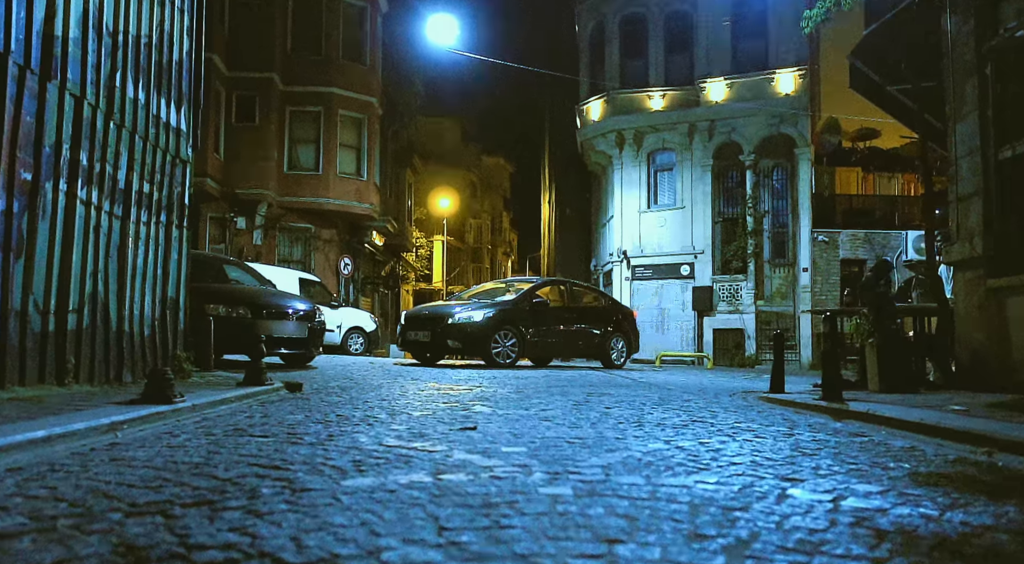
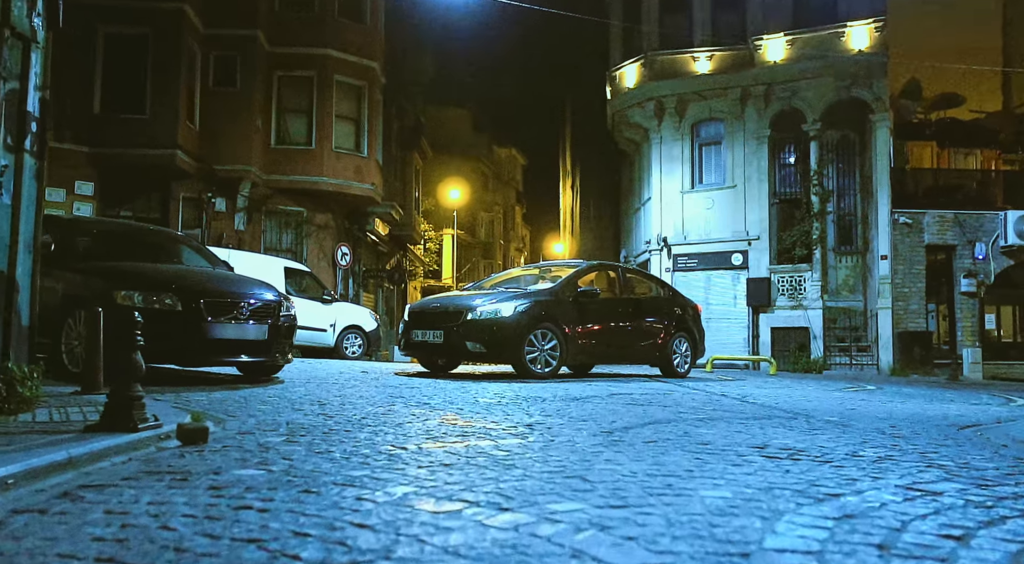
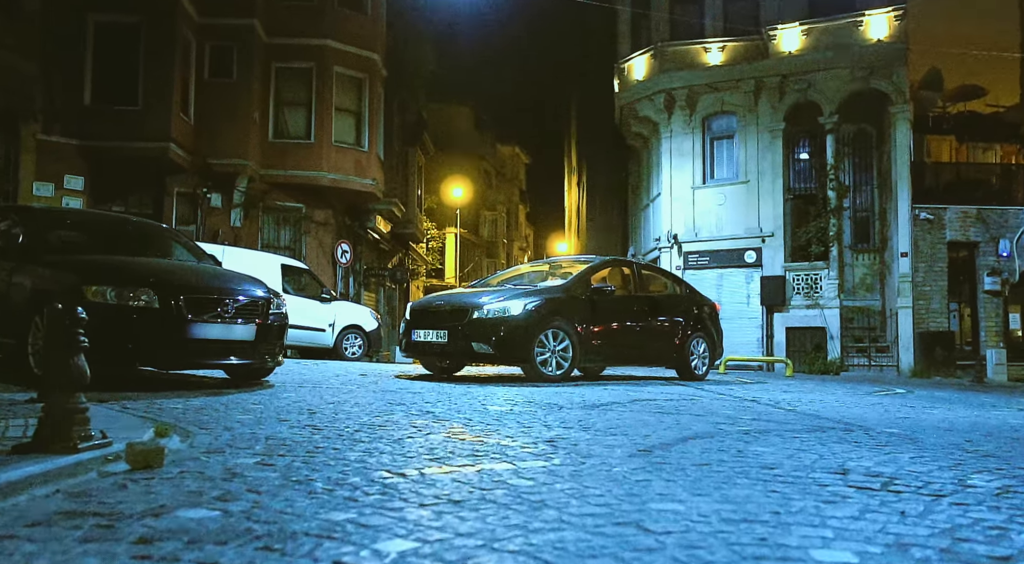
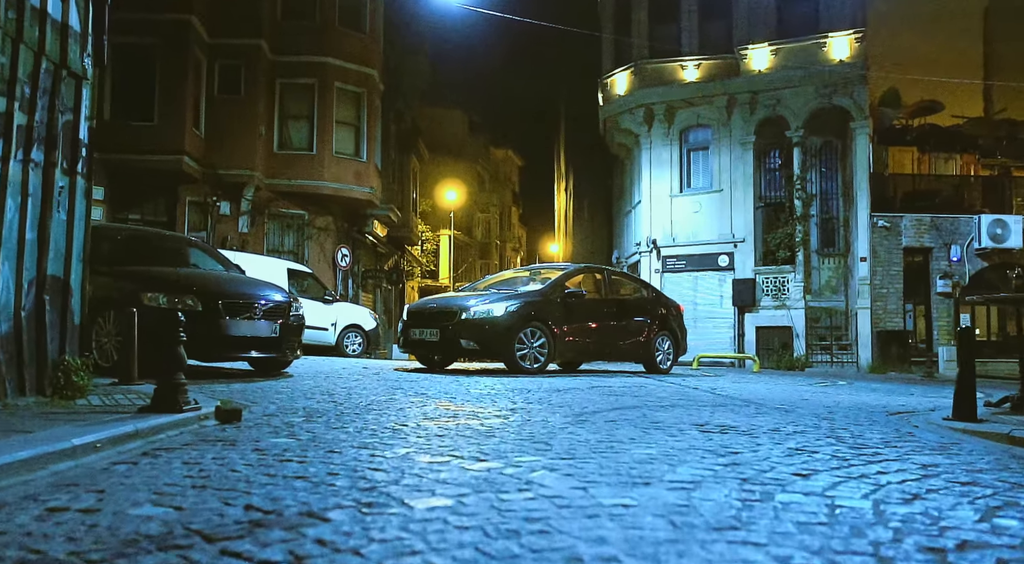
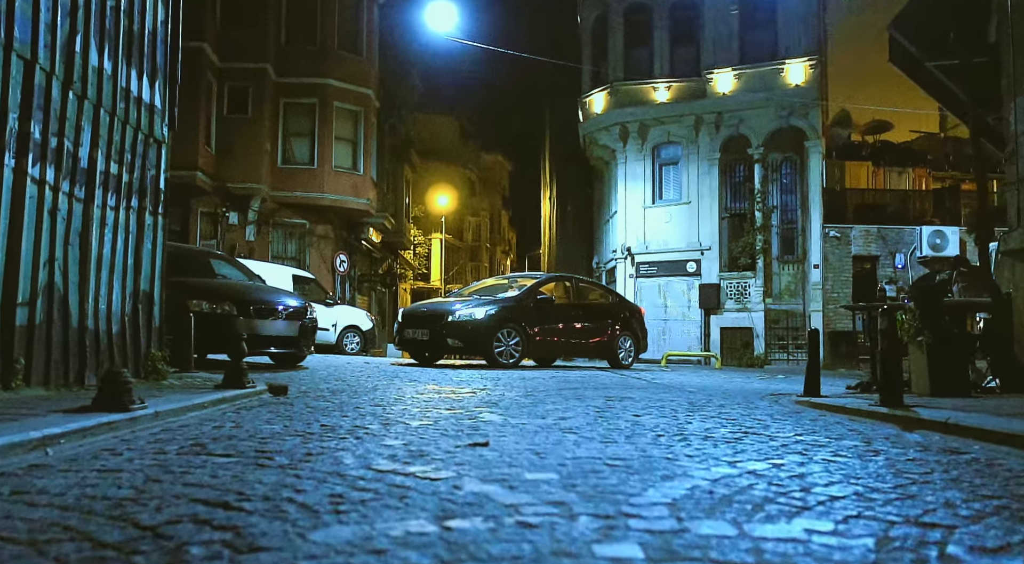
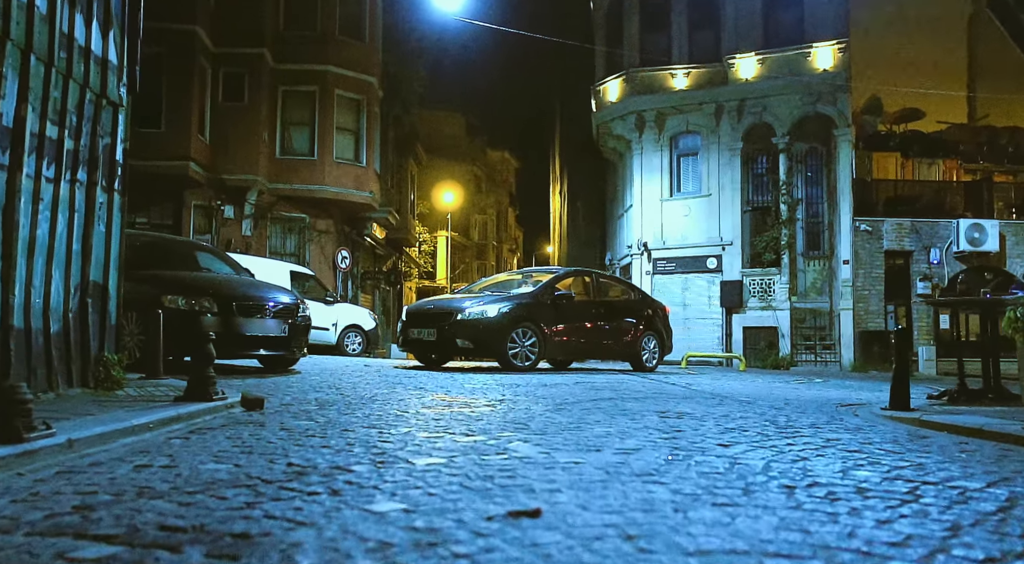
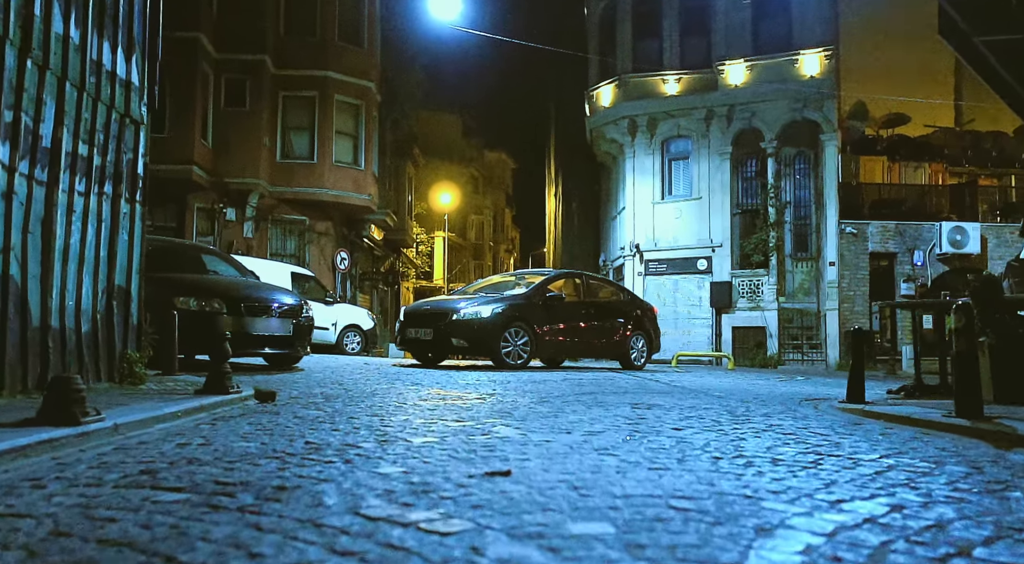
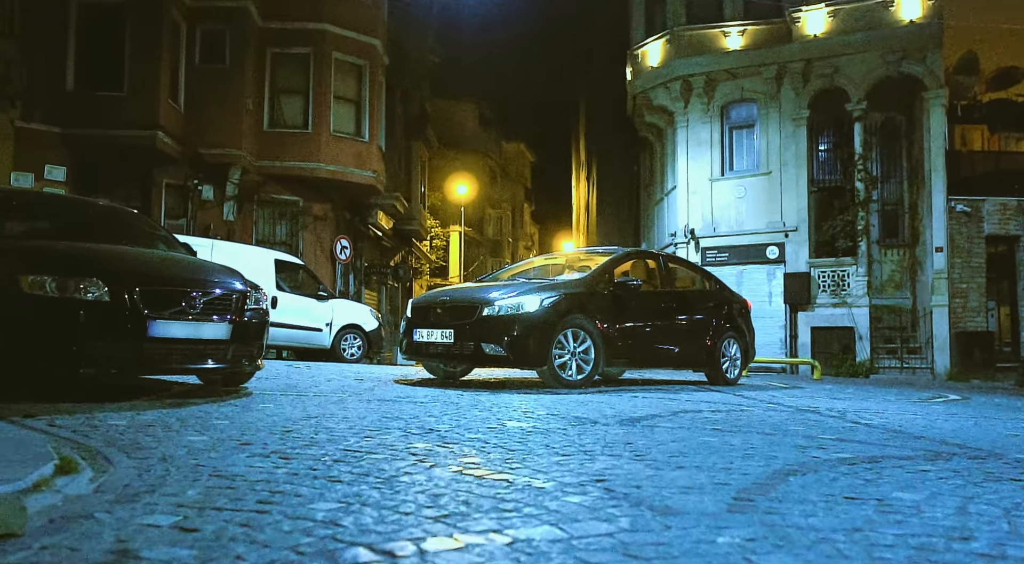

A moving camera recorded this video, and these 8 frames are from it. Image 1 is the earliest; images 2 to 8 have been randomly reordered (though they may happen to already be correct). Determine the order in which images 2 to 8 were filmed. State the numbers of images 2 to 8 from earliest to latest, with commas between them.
5, 7, 6, 4, 2, 3, 8
